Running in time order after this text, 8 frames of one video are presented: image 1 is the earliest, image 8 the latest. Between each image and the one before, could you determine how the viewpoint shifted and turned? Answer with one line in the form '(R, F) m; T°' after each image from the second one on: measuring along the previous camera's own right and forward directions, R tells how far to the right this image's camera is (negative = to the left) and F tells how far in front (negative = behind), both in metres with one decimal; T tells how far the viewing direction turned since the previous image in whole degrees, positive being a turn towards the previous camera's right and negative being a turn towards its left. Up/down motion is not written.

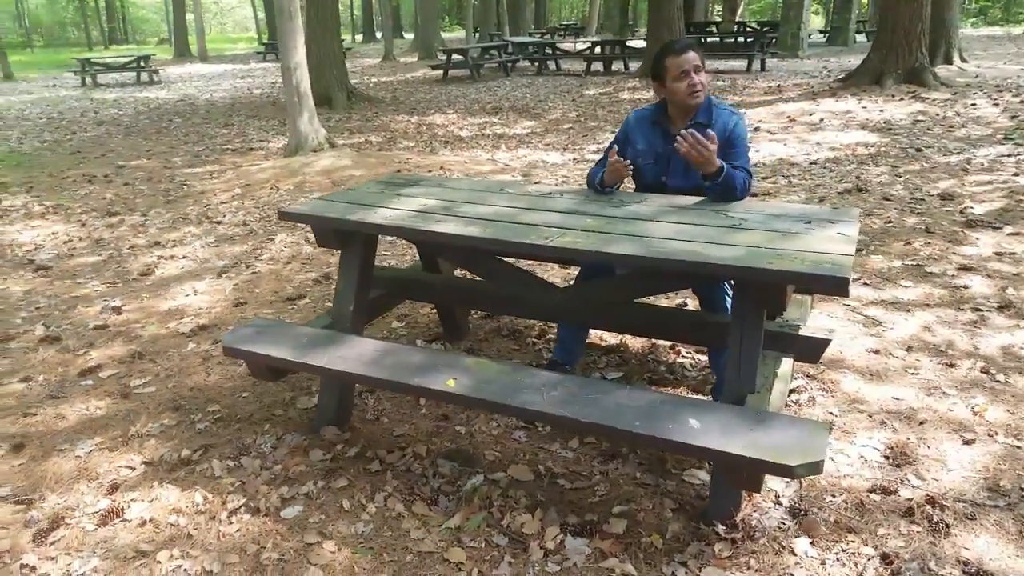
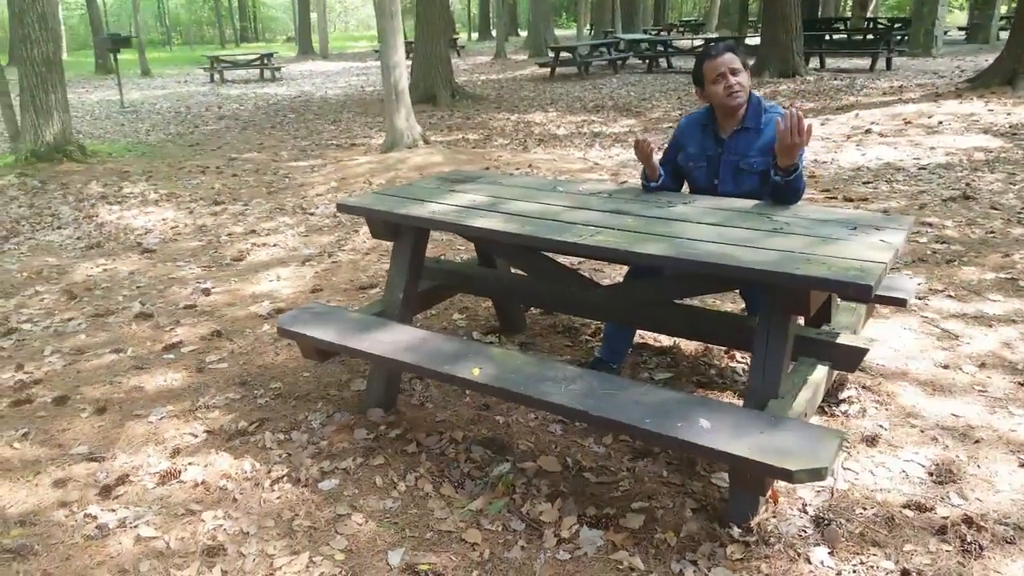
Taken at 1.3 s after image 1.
(+0.3, -0.1) m; -8°
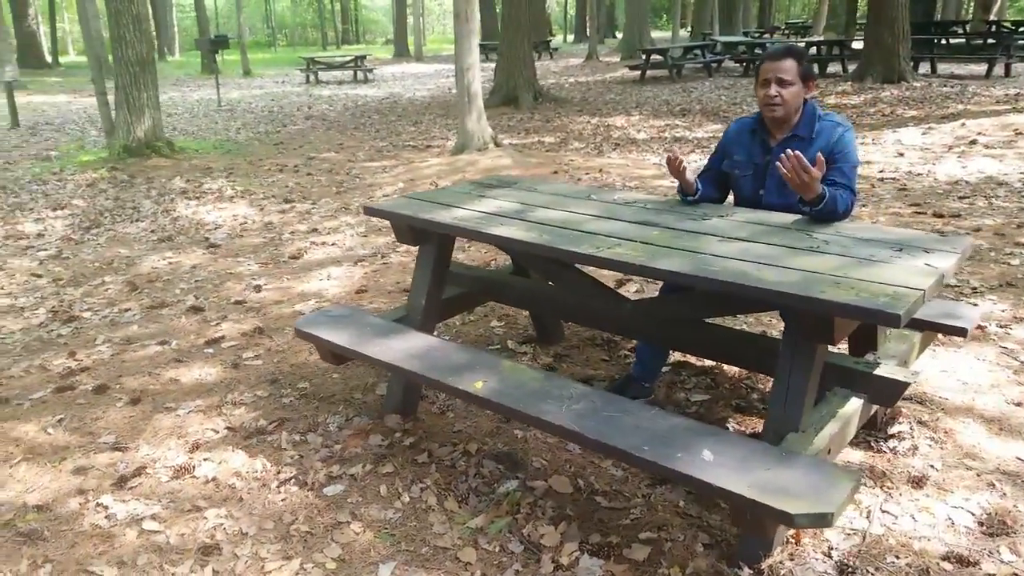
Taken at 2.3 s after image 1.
(+0.3, +0.1) m; -6°
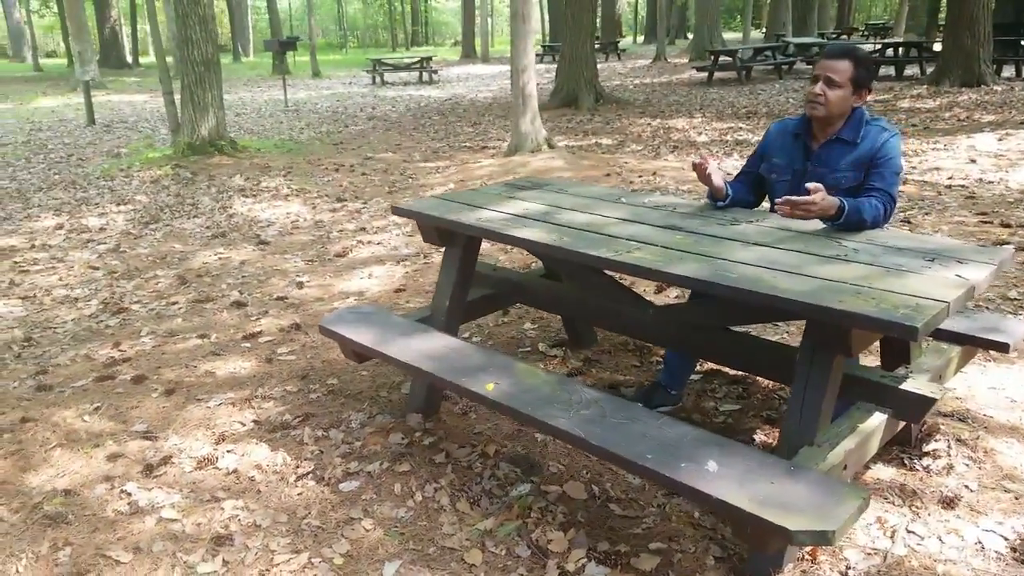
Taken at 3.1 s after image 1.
(+0.2, 0.0) m; -5°
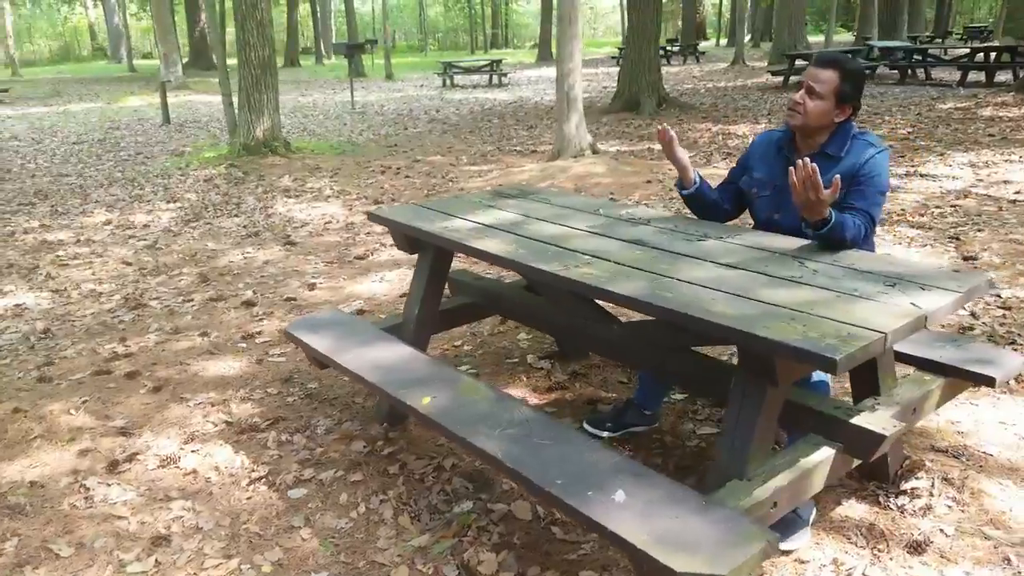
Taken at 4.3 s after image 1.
(+0.4, +0.1) m; -5°
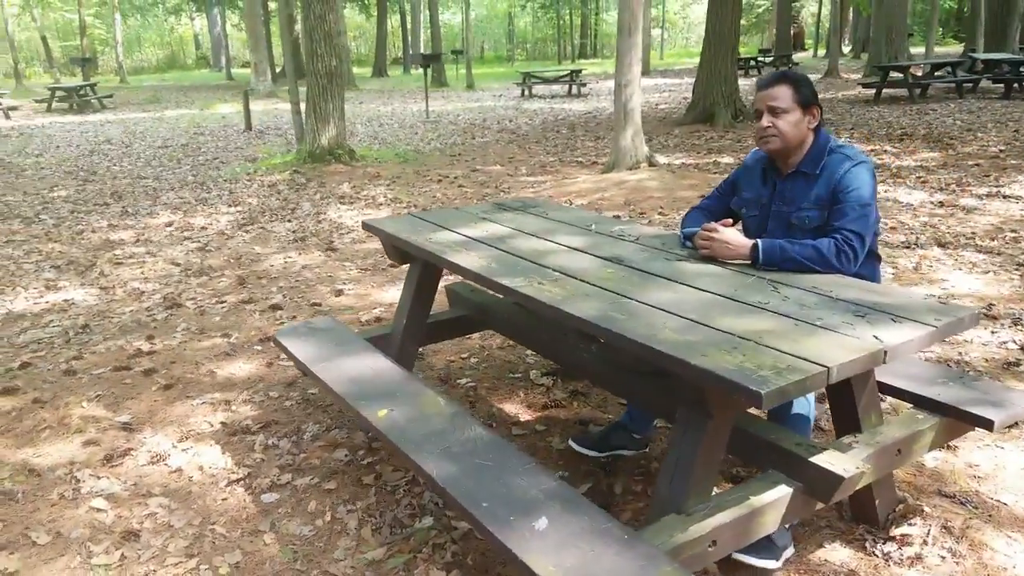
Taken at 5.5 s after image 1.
(+0.4, +0.1) m; -6°
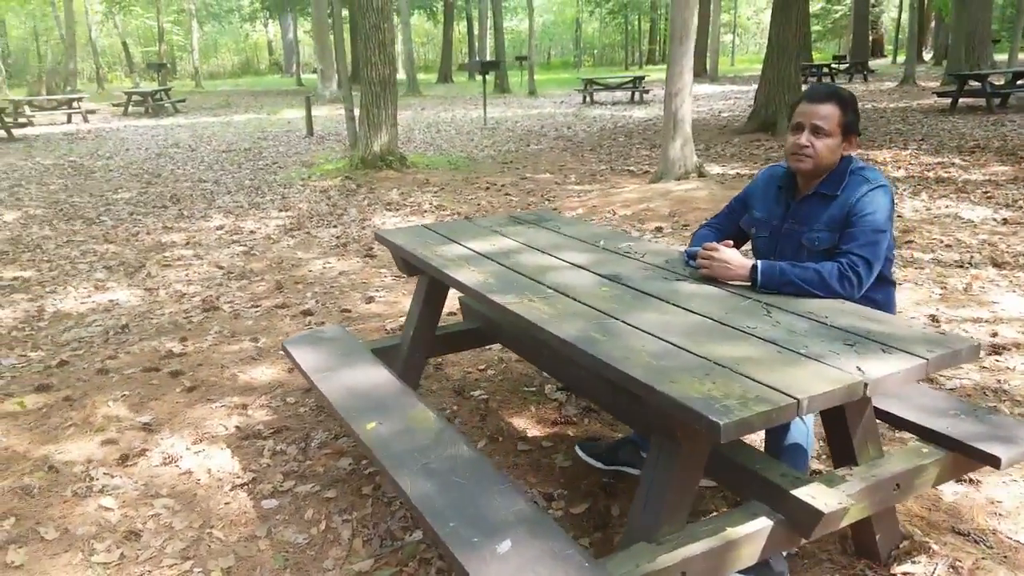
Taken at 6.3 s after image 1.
(+0.2, 0.0) m; -5°
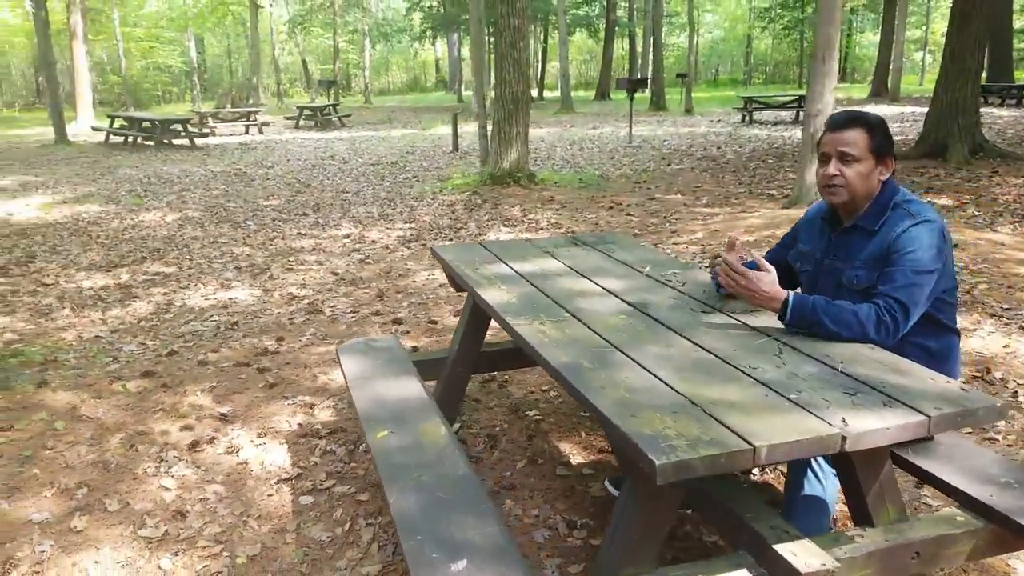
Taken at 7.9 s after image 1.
(+0.4, 0.0) m; -11°
